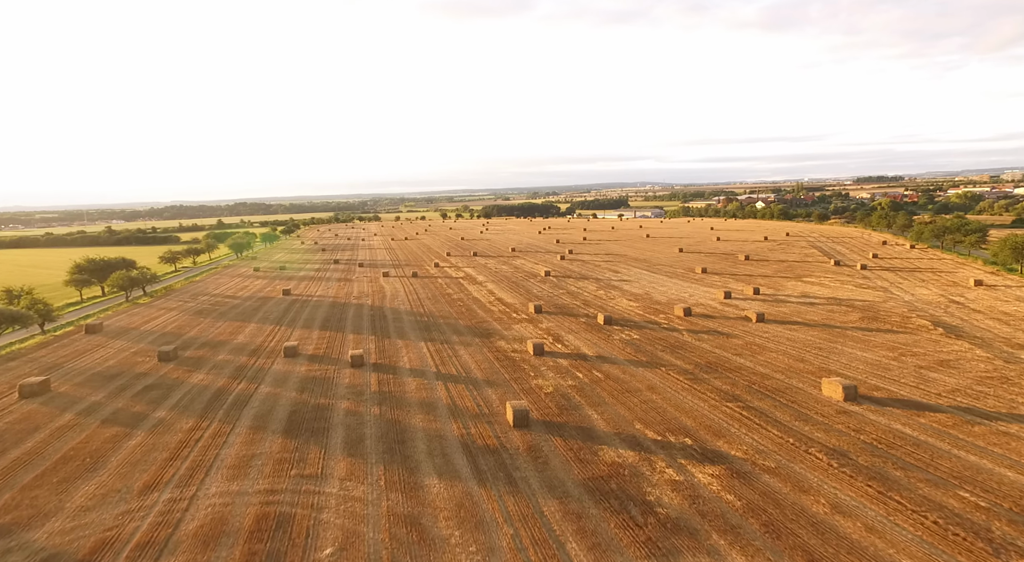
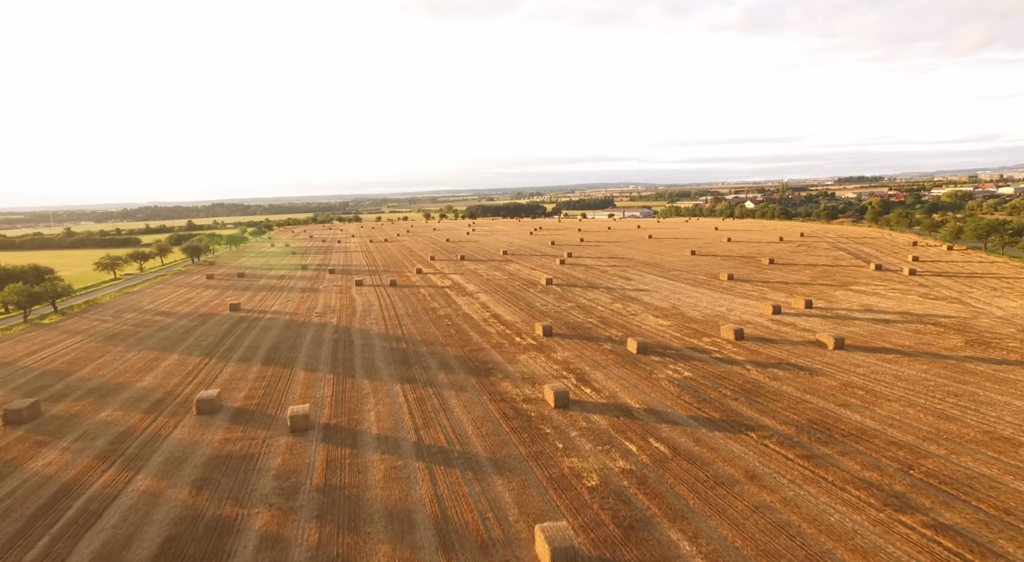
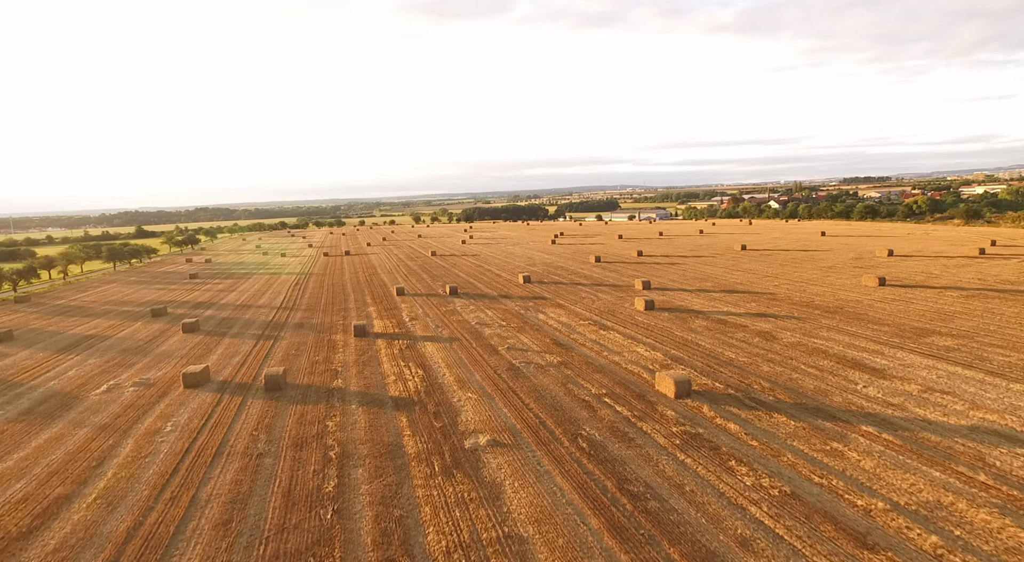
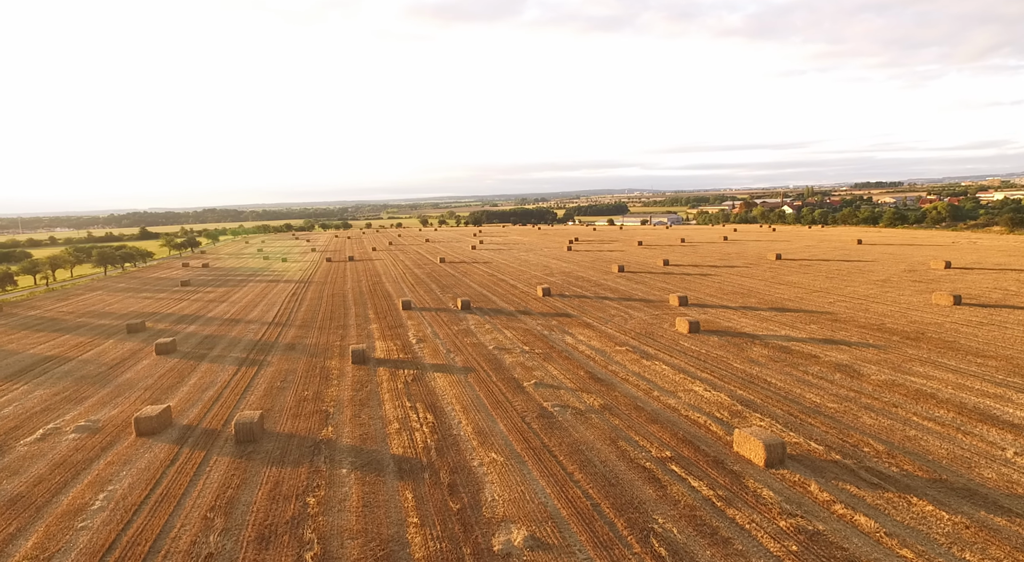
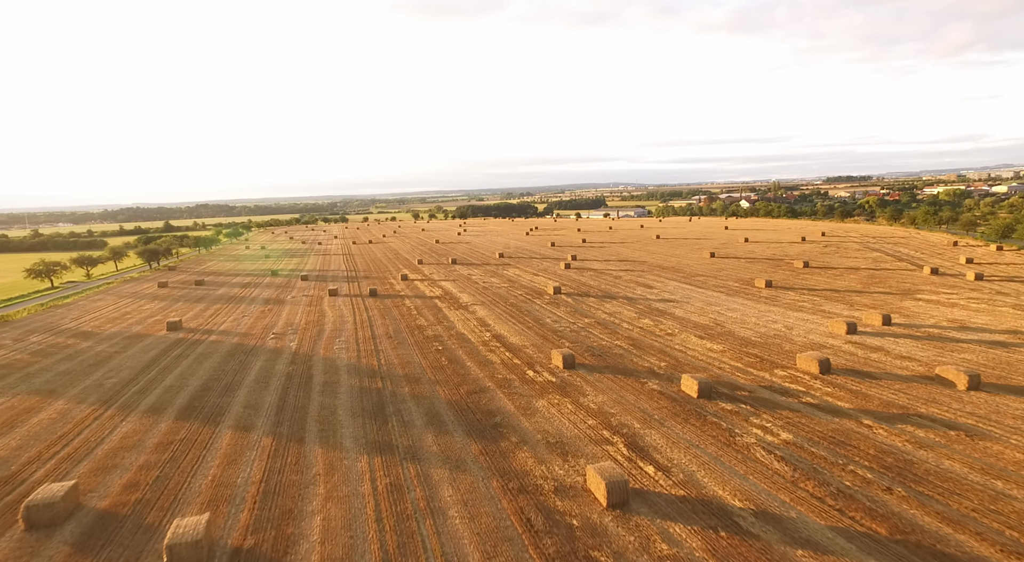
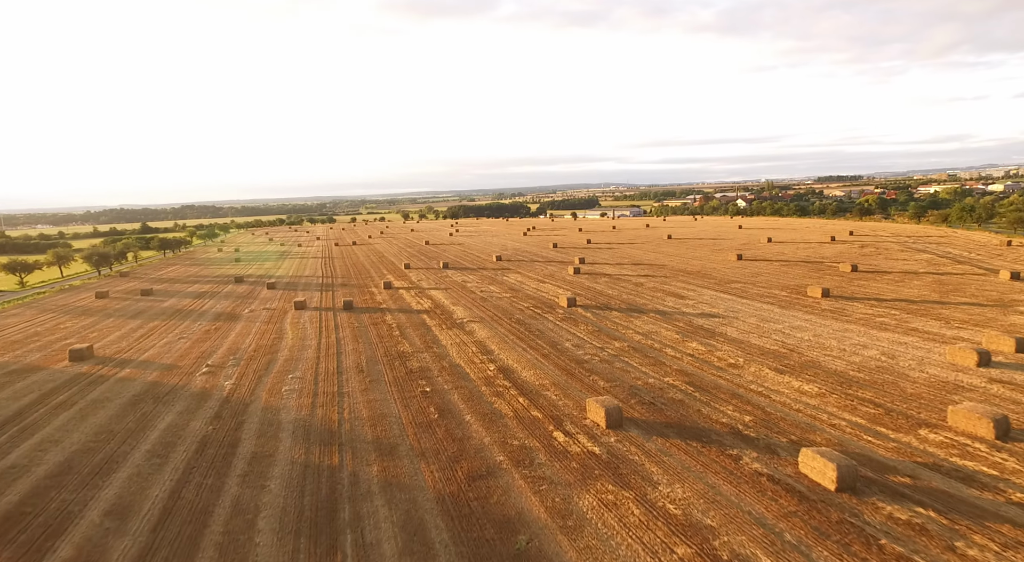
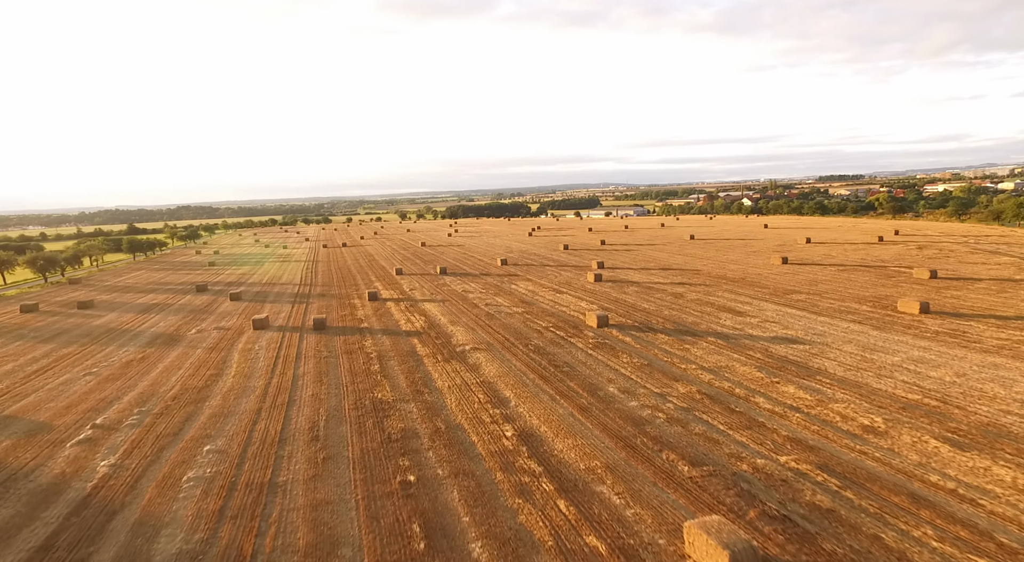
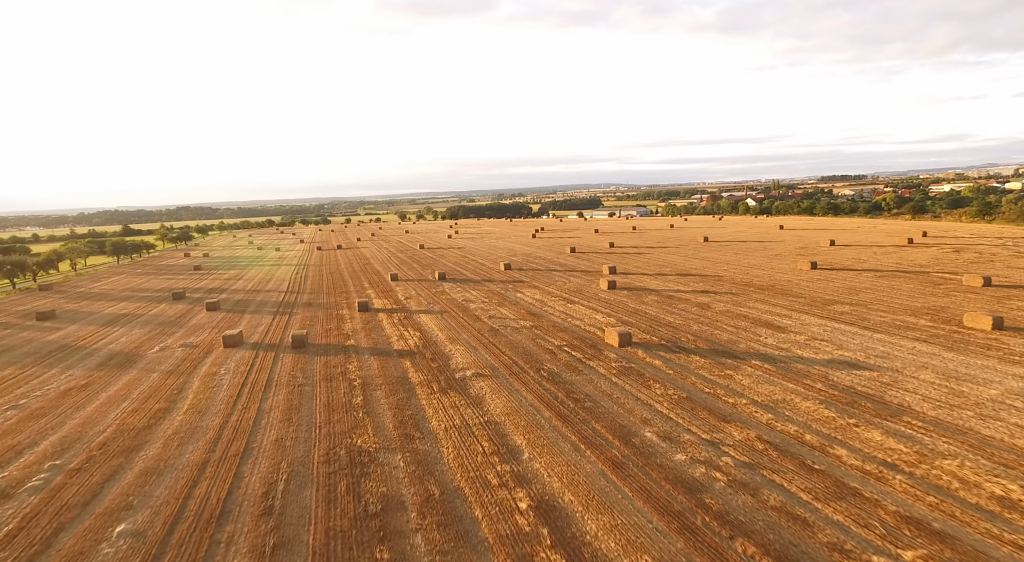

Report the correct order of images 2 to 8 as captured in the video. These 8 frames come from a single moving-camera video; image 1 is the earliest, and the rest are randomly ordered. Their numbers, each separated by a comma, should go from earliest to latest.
2, 5, 6, 7, 8, 3, 4
